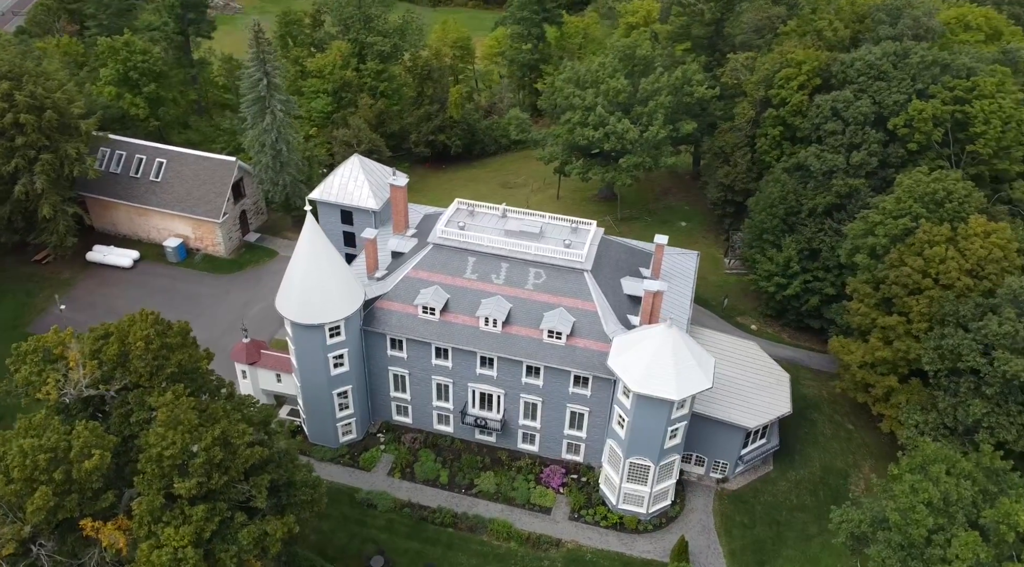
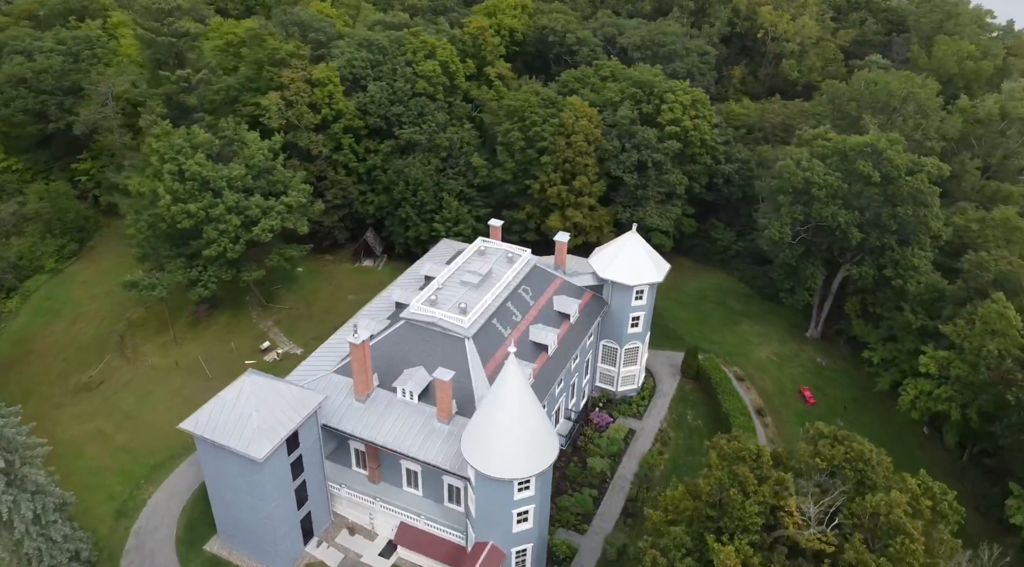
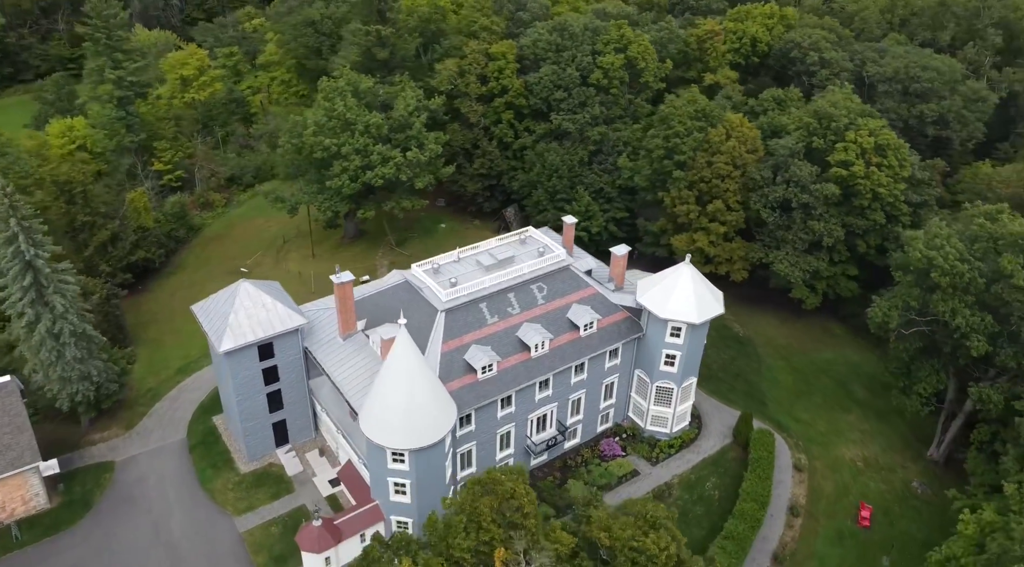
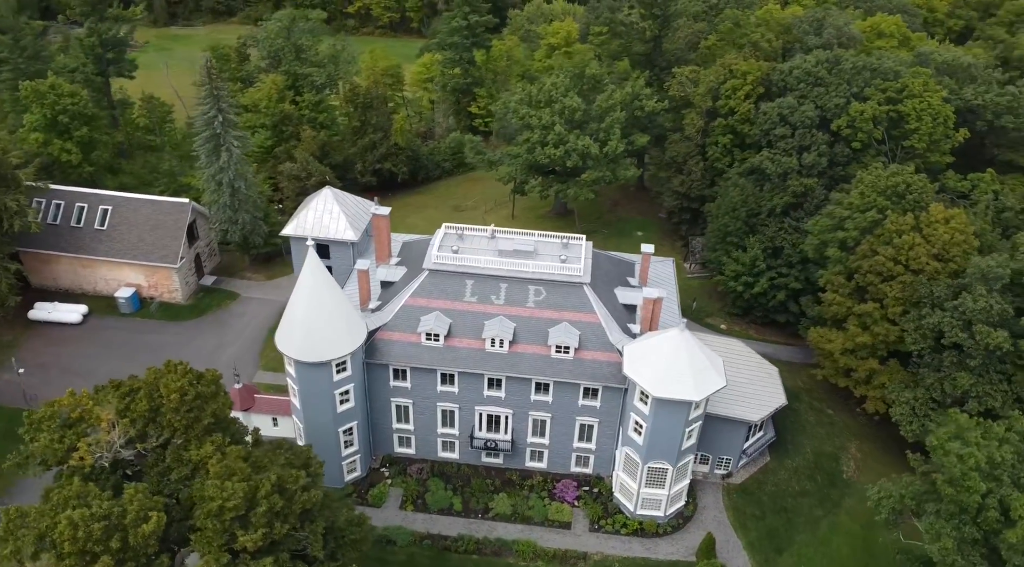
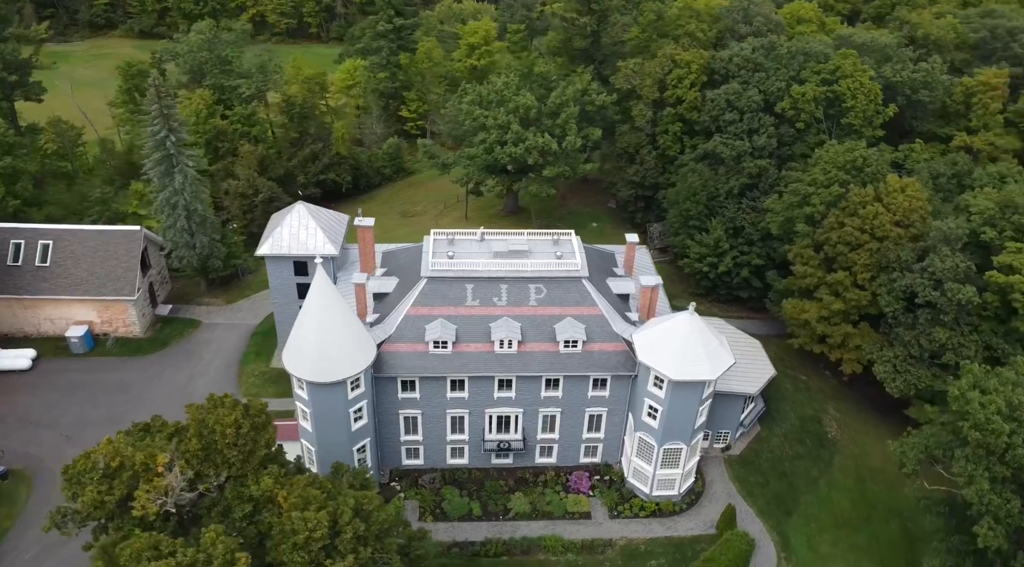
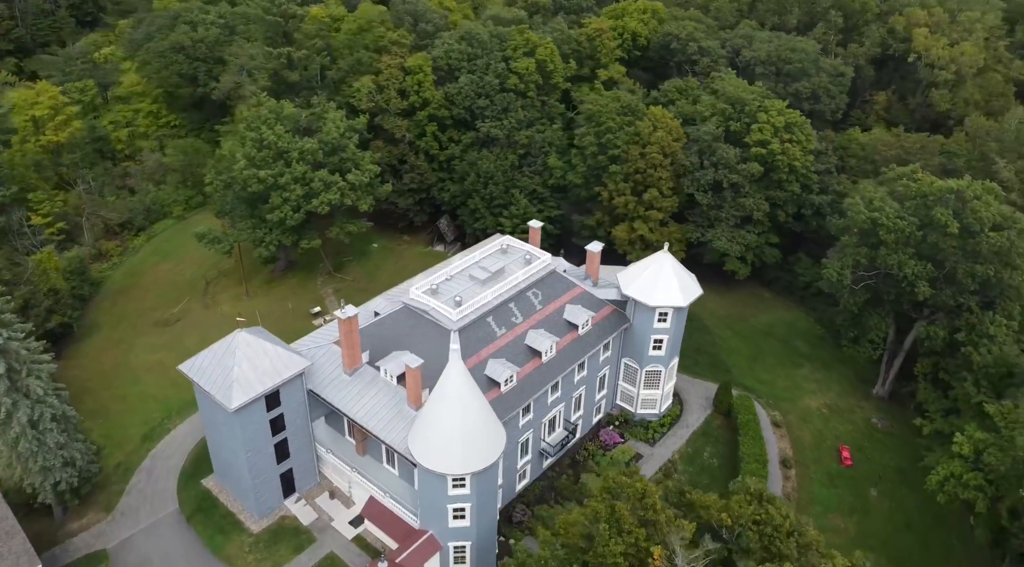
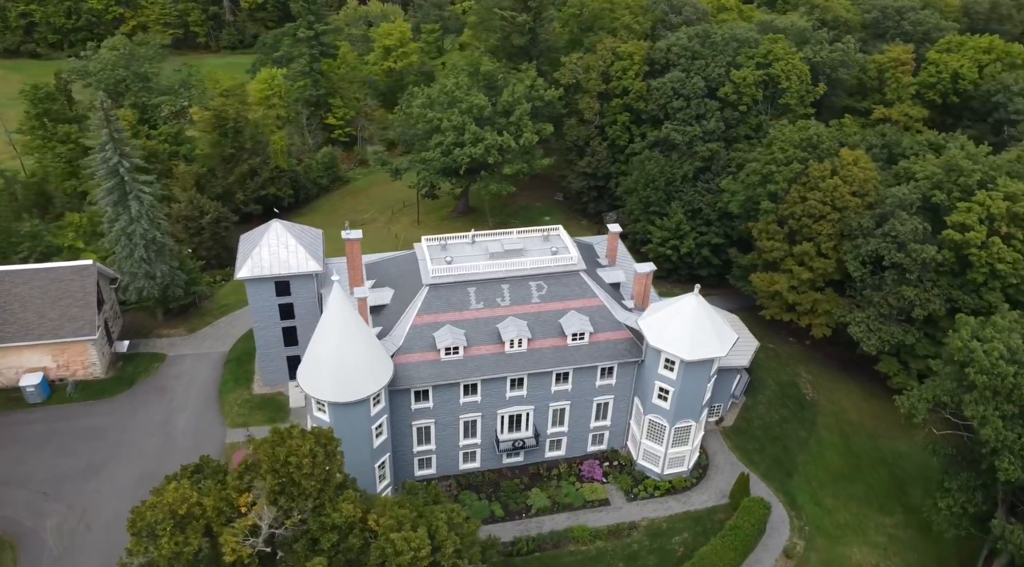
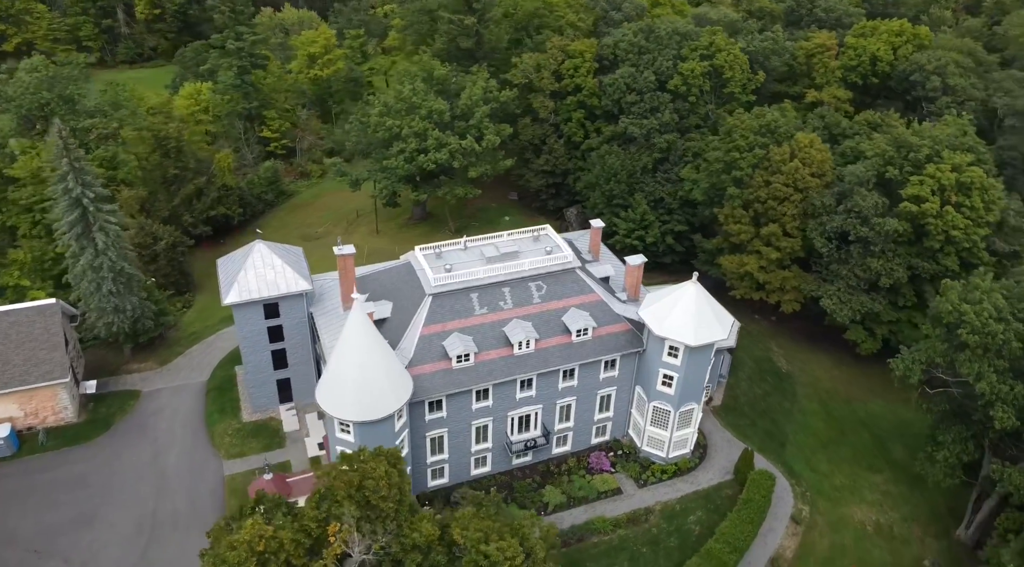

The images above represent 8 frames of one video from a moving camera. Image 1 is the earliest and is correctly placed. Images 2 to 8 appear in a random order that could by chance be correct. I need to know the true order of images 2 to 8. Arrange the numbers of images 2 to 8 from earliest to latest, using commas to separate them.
4, 5, 7, 8, 3, 6, 2
